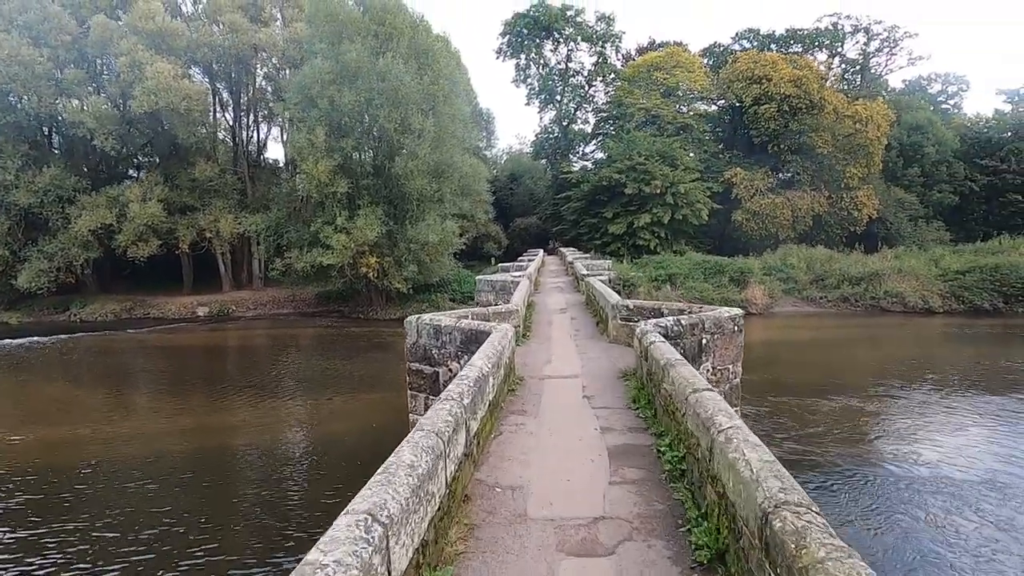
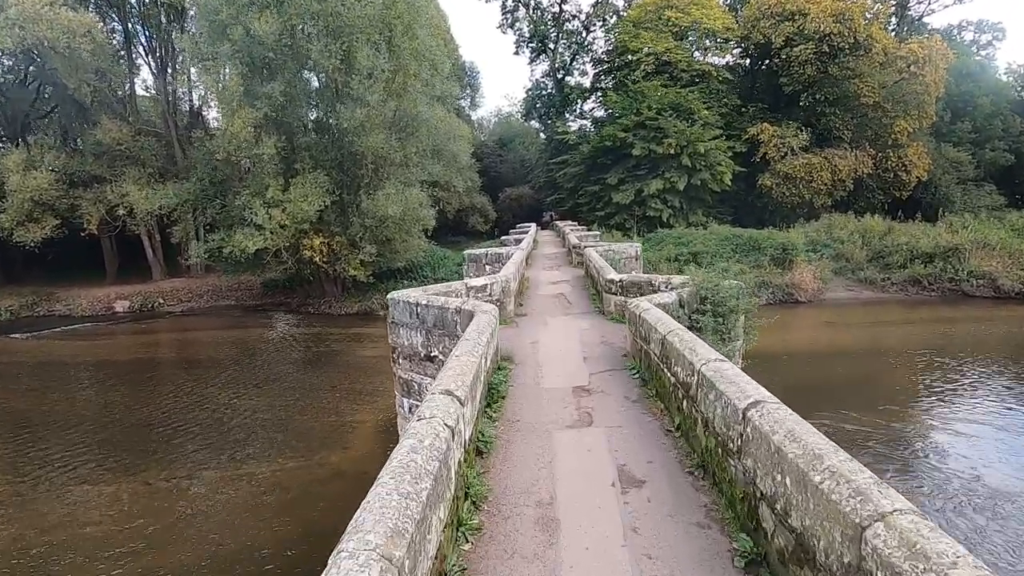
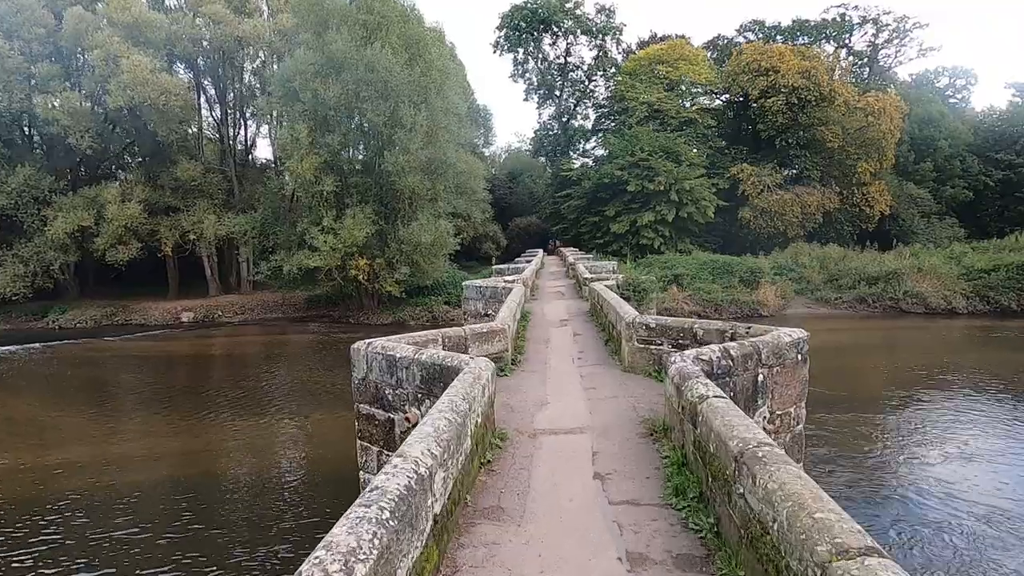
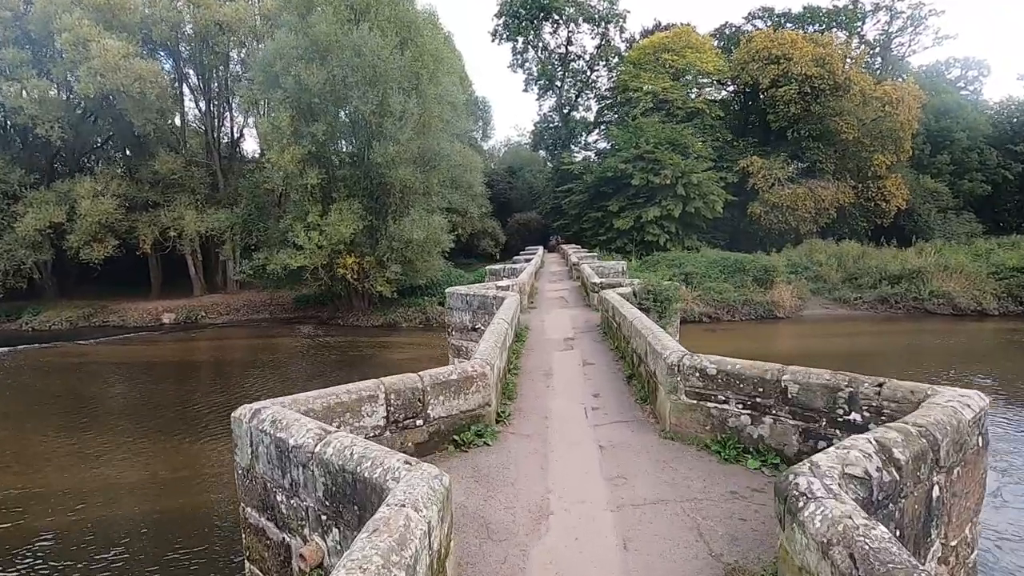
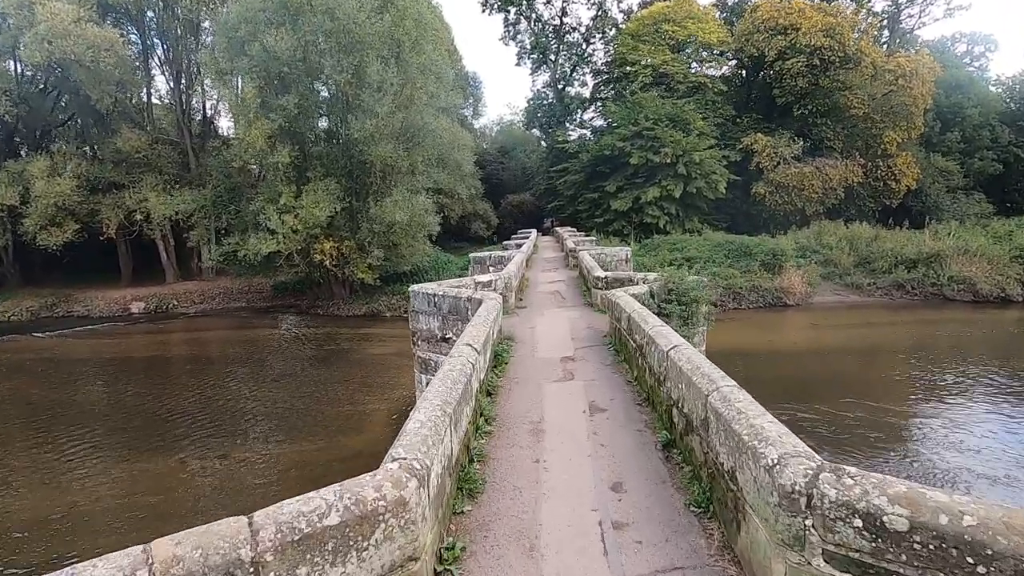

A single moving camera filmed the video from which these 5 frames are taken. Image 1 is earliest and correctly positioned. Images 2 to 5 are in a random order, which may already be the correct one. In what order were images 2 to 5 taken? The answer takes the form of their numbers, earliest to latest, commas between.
3, 4, 5, 2
